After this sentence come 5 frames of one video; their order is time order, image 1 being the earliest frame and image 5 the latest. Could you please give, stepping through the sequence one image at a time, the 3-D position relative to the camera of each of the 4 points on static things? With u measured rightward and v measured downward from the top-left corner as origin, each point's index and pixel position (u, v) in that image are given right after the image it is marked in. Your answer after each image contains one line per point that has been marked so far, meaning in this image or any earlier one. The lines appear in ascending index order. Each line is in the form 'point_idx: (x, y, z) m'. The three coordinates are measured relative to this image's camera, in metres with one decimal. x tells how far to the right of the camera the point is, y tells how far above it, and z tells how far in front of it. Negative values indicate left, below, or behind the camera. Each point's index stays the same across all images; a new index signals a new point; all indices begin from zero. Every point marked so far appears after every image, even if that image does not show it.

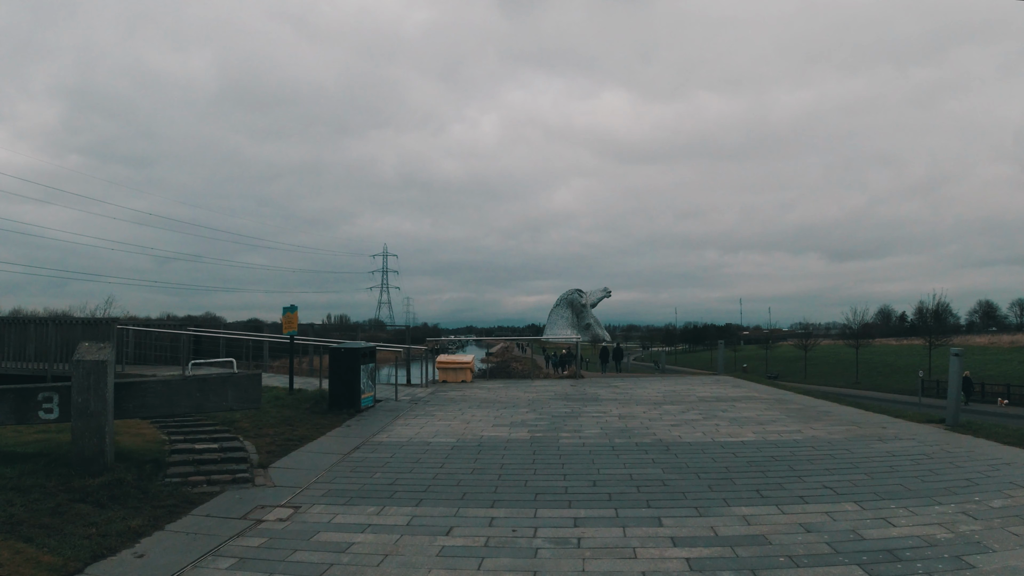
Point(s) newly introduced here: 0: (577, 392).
0: (+1.5, -2.5, +14.4) m
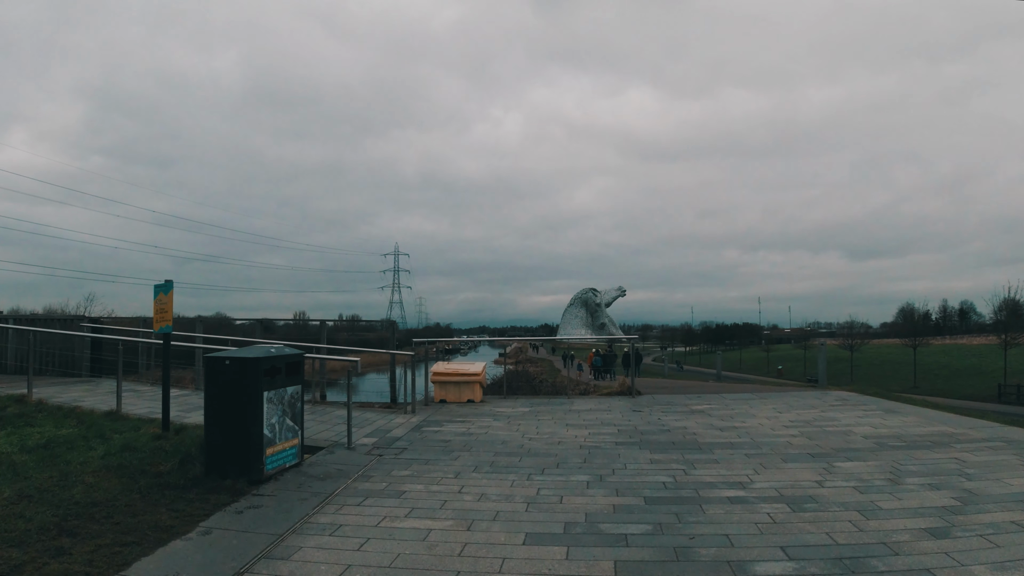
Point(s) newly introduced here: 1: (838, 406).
0: (+2.1, -2.0, +8.9) m
1: (+6.0, -2.2, +10.9) m
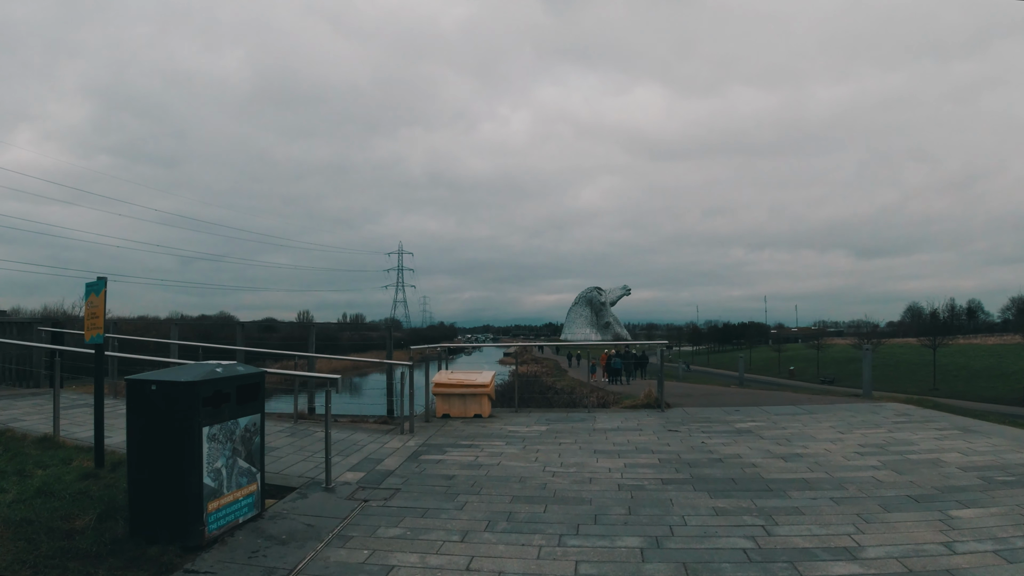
0: (+2.3, -2.0, +7.4) m
1: (+6.2, -2.1, +9.4) m
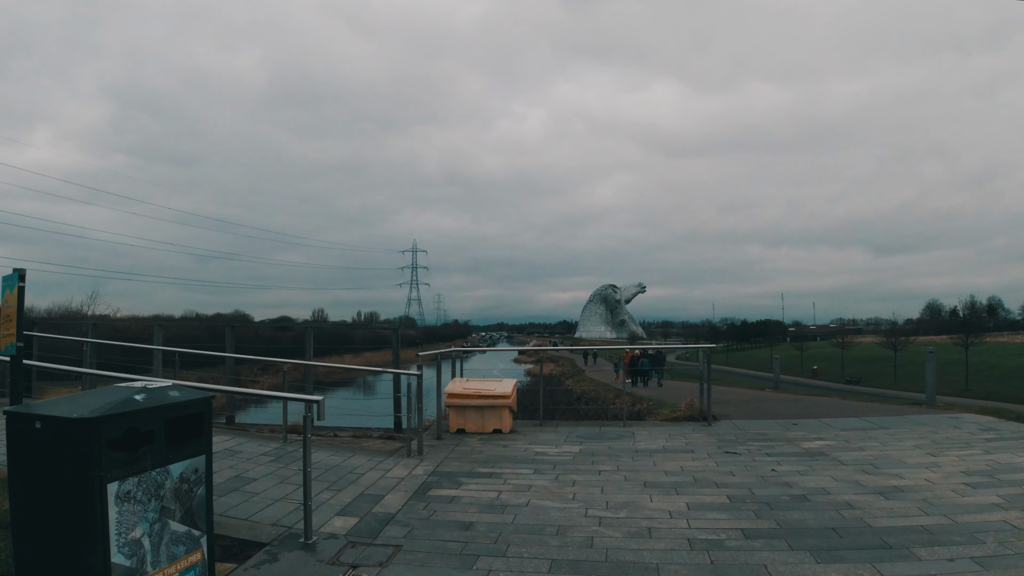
0: (+2.6, -2.0, +6.0) m
1: (+6.5, -2.1, +7.9) m
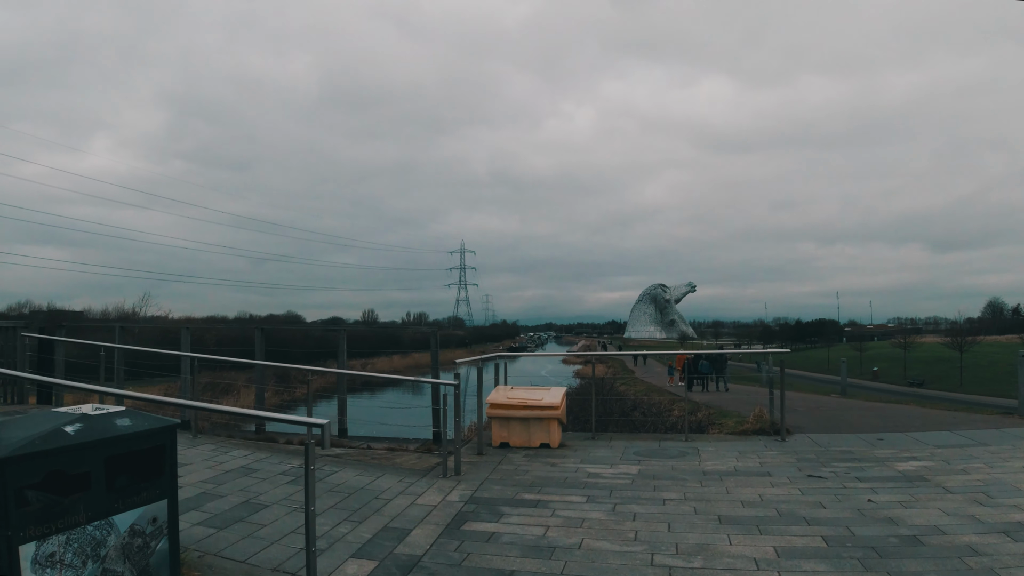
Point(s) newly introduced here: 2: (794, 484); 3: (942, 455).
0: (+3.0, -1.9, +4.9) m
1: (+7.1, -2.0, +6.5) m
2: (+3.0, -2.0, +6.3) m
3: (+6.1, -2.2, +8.5) m
